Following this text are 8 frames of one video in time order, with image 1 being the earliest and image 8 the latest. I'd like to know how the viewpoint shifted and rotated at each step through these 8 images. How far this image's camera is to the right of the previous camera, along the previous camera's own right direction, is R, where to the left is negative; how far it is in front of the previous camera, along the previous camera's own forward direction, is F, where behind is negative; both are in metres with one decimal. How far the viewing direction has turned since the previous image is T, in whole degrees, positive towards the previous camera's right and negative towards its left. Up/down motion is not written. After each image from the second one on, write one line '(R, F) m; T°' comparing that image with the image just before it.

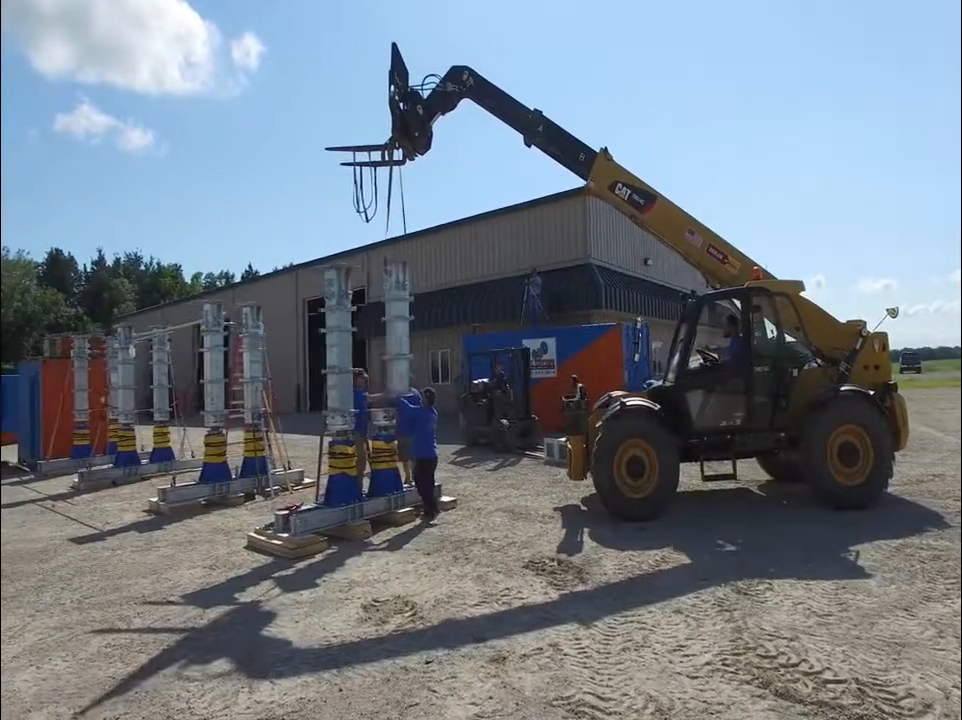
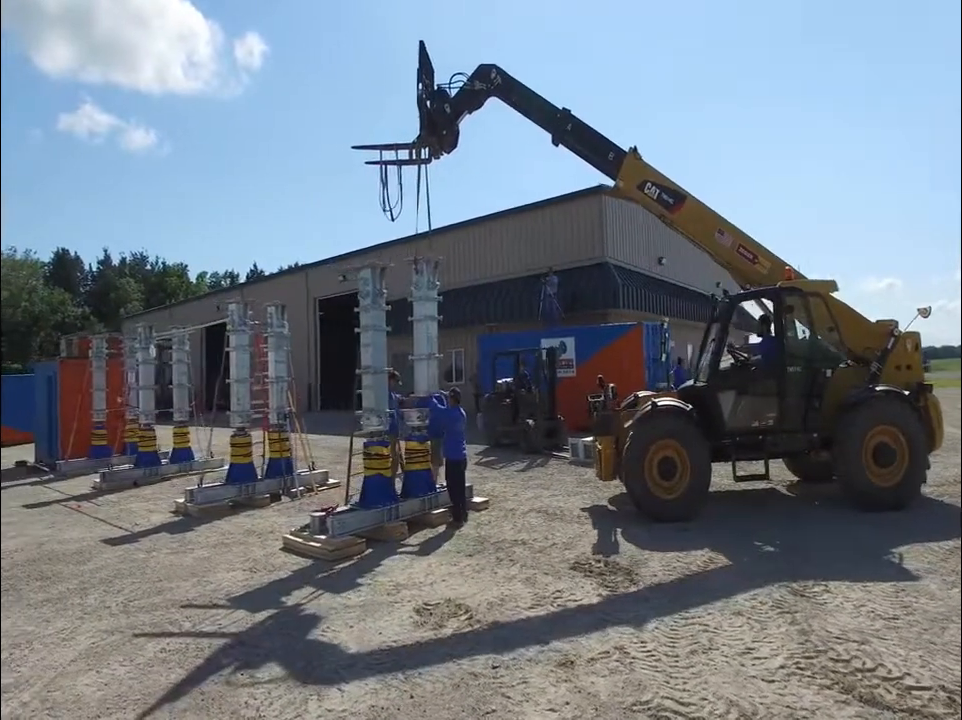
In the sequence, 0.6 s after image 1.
(-0.4, 0.0) m; 0°
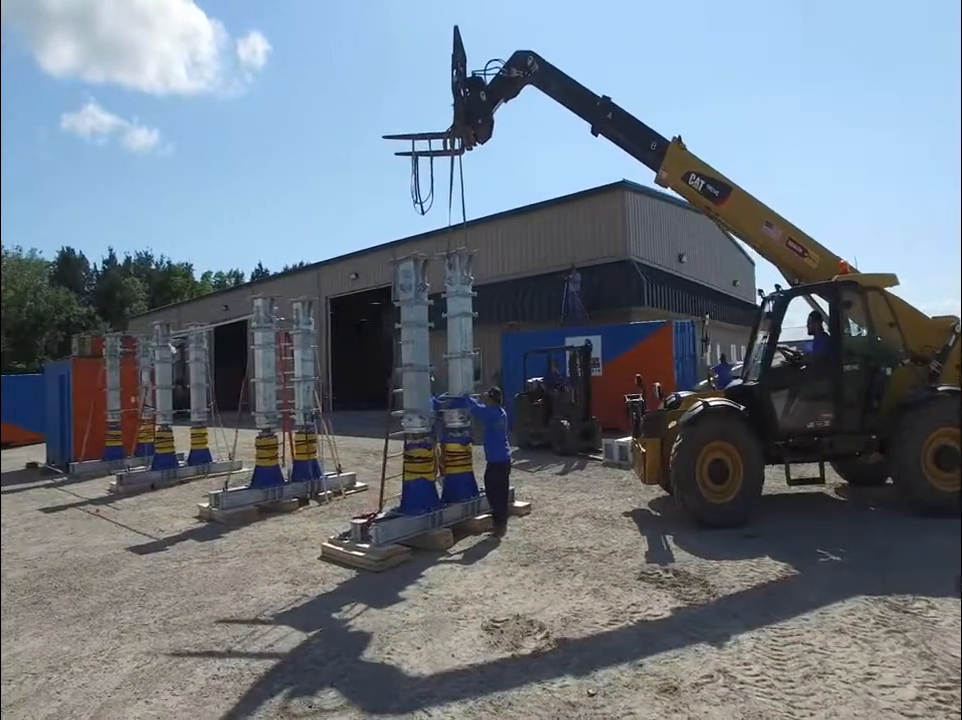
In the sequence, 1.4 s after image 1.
(-0.6, +0.4) m; 0°
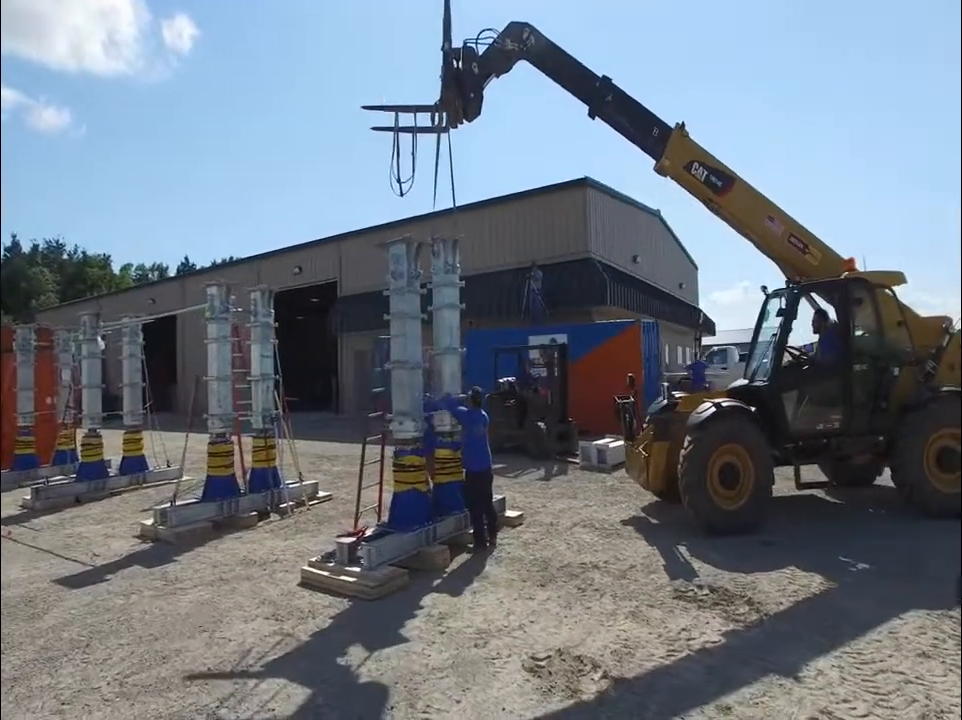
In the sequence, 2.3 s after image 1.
(-0.8, +0.8) m; +6°
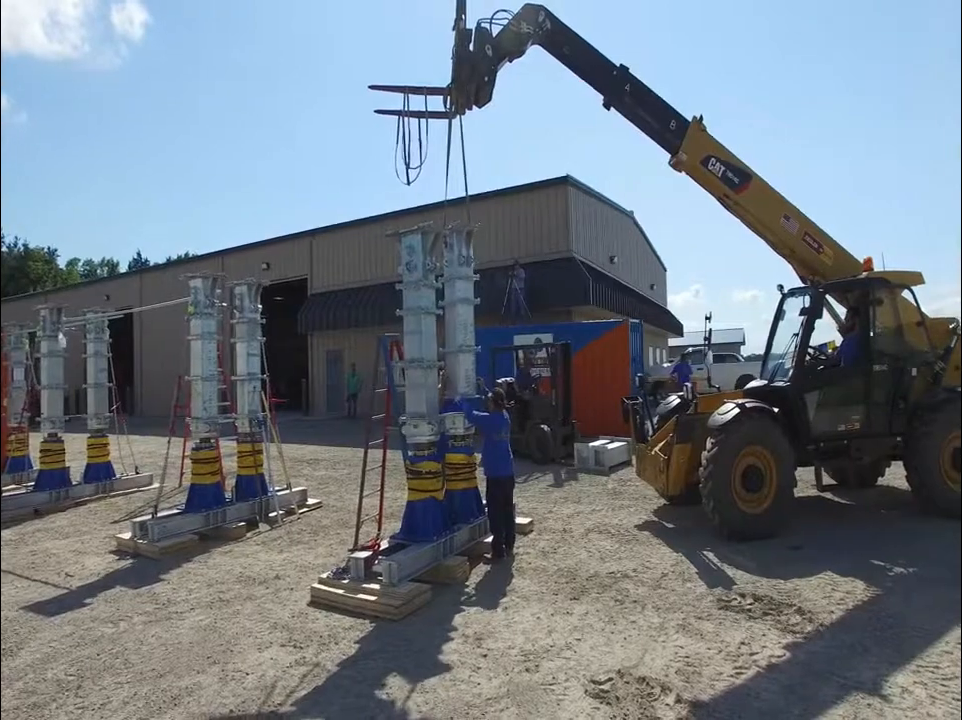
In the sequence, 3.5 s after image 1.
(-0.7, +0.5) m; +4°
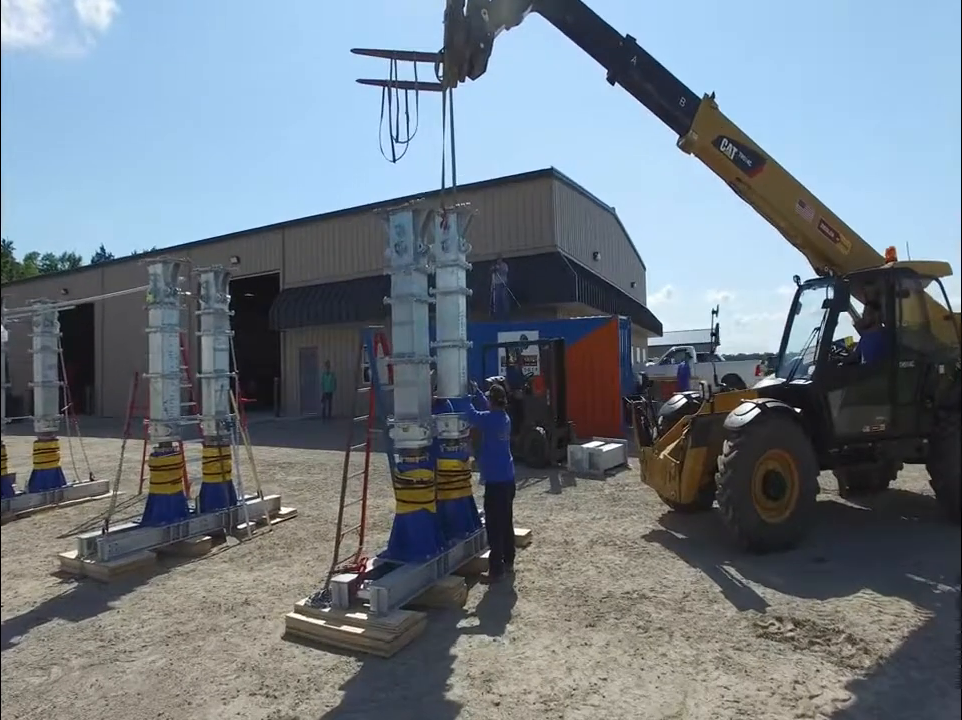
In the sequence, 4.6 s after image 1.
(-0.3, +0.7) m; +3°
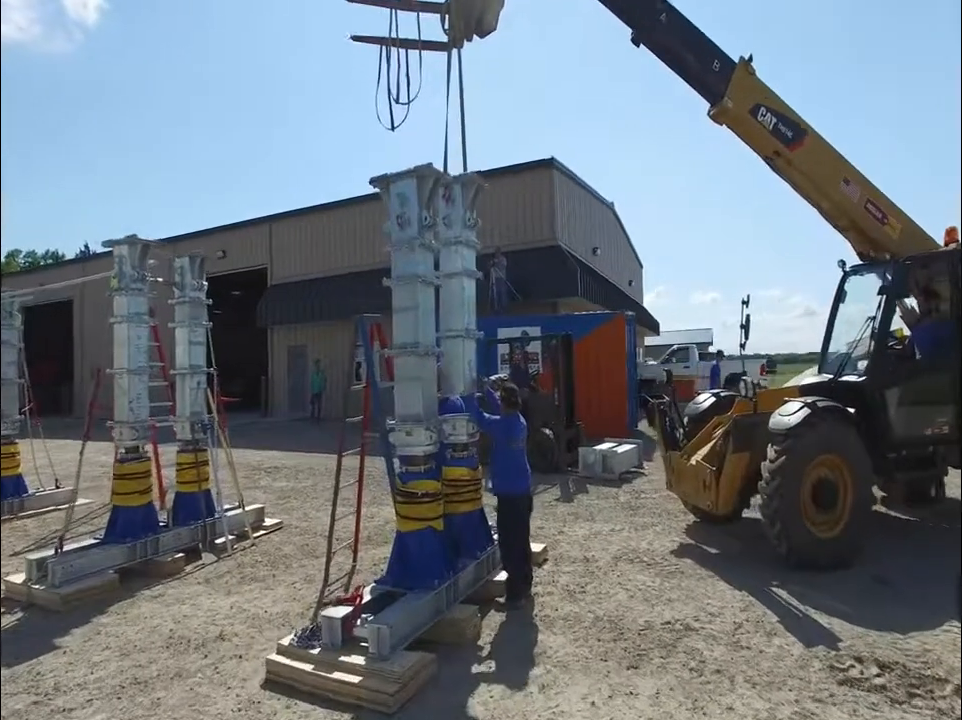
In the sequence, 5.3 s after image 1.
(-0.2, +0.8) m; +1°
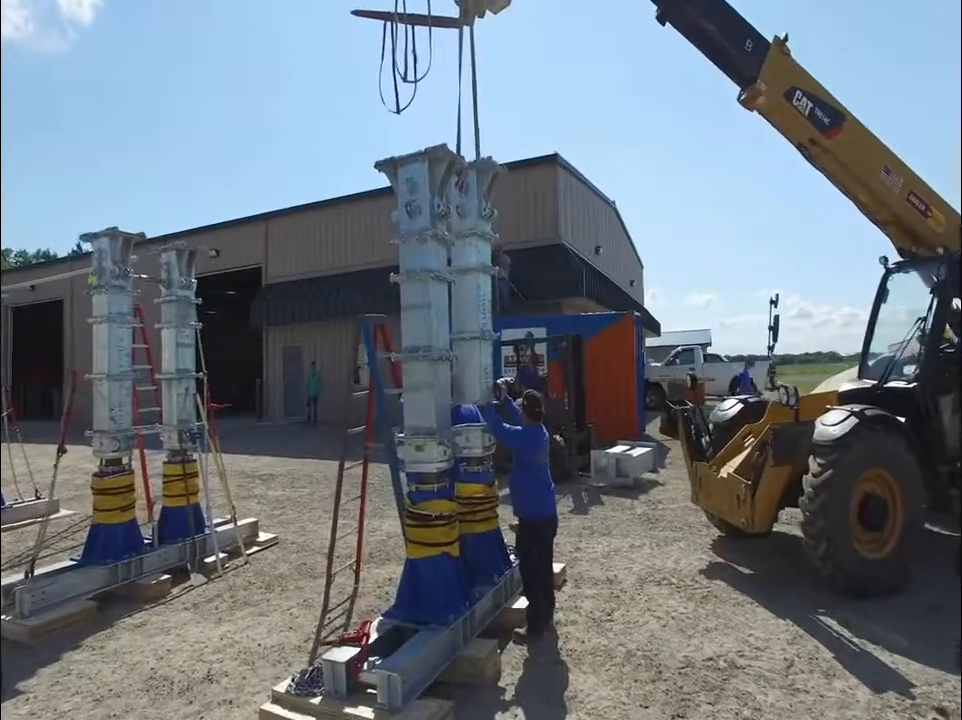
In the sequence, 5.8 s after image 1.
(-0.2, +0.5) m; 0°
